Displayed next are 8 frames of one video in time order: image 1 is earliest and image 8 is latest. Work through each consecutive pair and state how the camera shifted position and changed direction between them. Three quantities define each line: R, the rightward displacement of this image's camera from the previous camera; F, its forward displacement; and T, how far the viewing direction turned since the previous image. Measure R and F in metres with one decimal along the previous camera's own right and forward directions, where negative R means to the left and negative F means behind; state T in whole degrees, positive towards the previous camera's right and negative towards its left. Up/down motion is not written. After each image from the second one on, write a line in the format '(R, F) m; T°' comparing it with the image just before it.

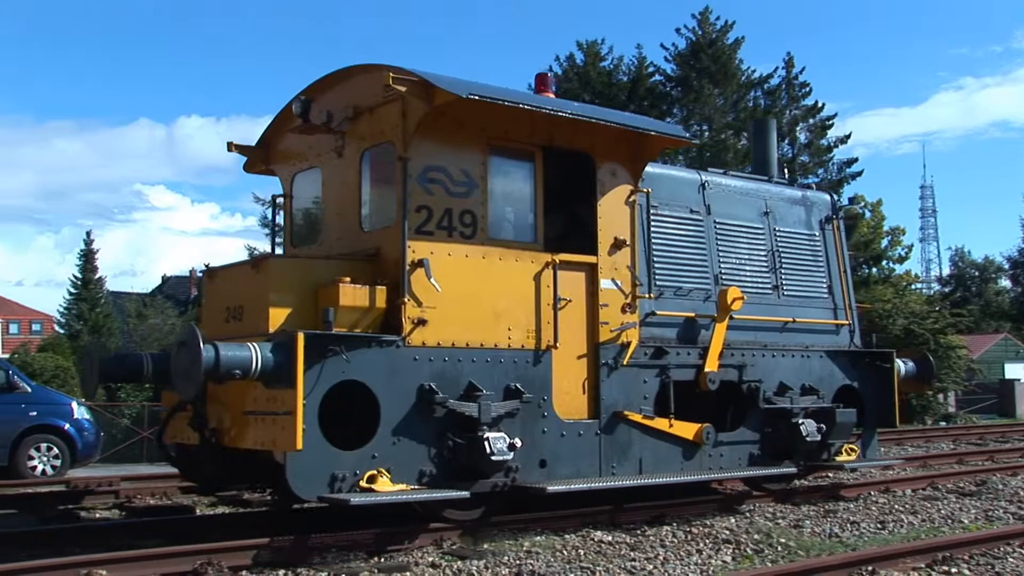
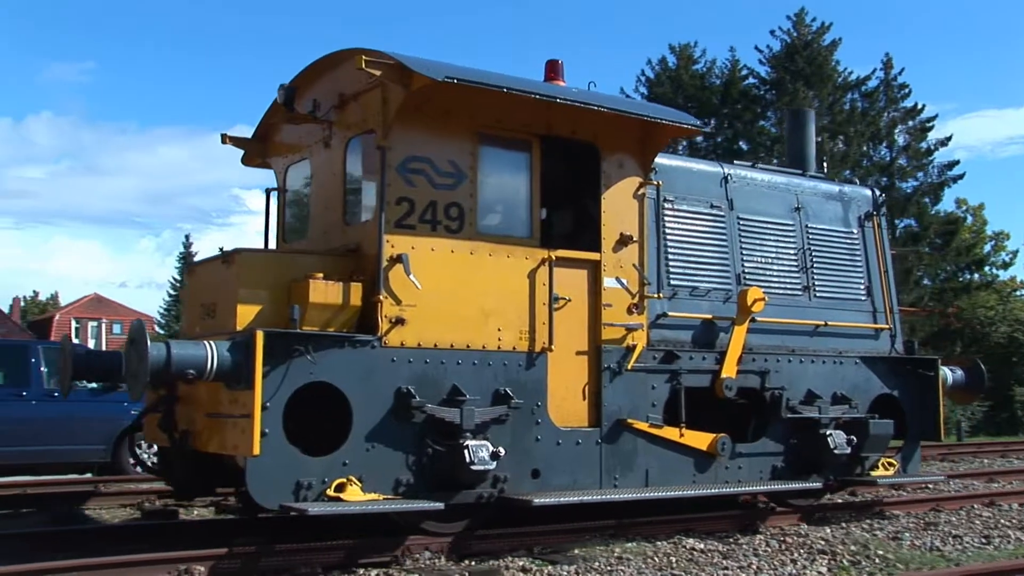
(+0.6, +0.5) m; -5°
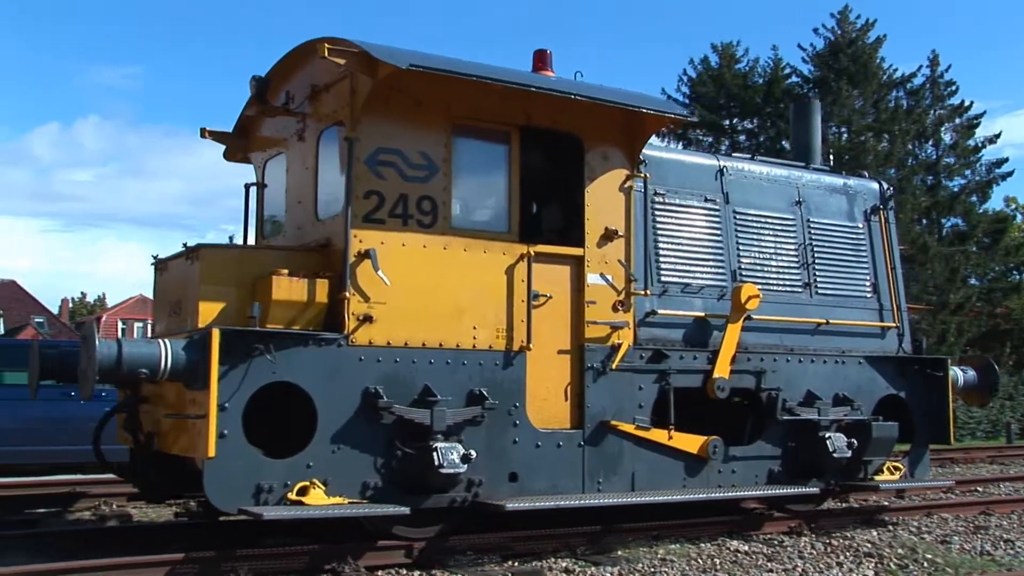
(+0.4, +0.3) m; -2°
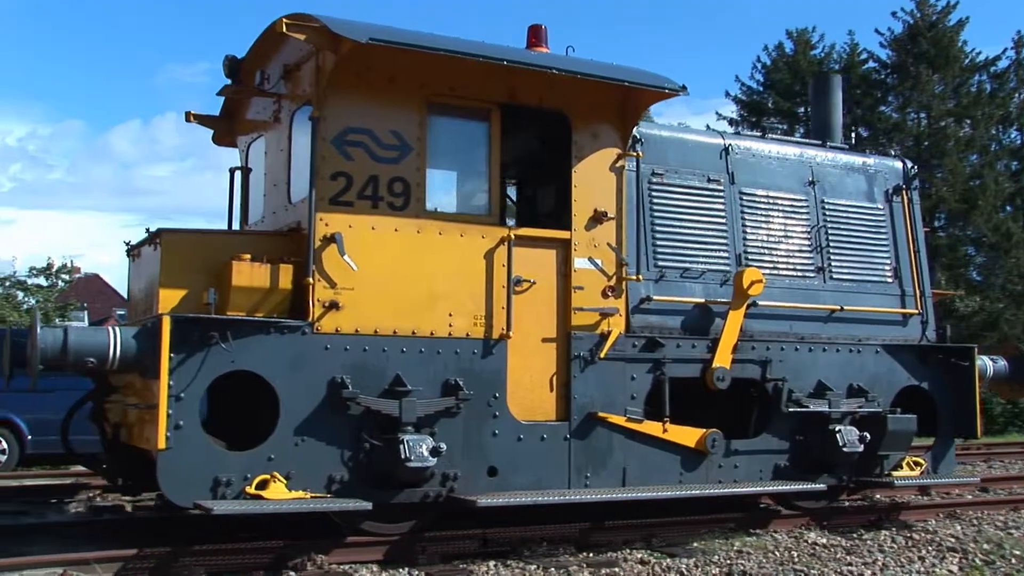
(+0.5, +0.3) m; -4°
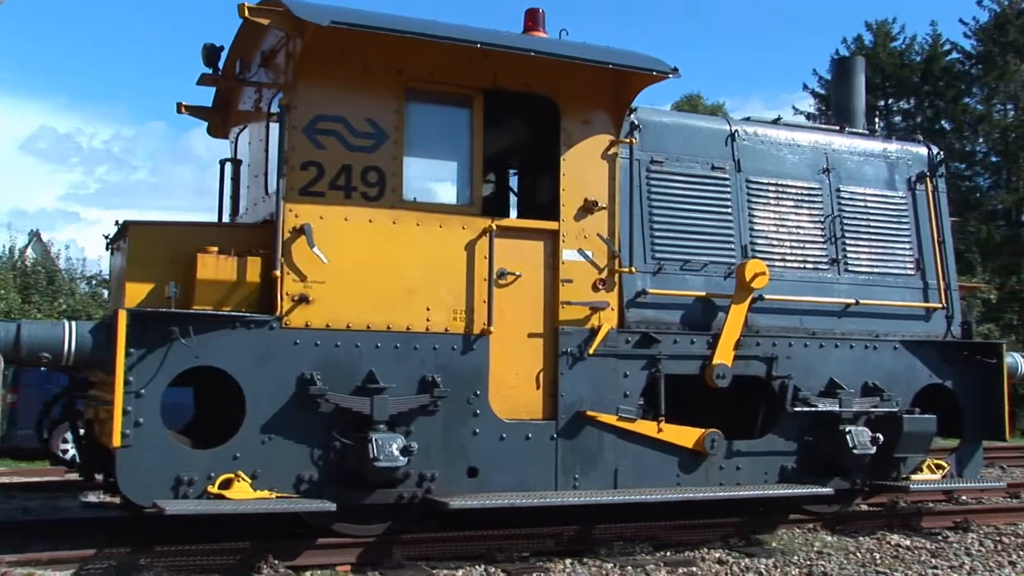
(+0.5, +0.3) m; -4°
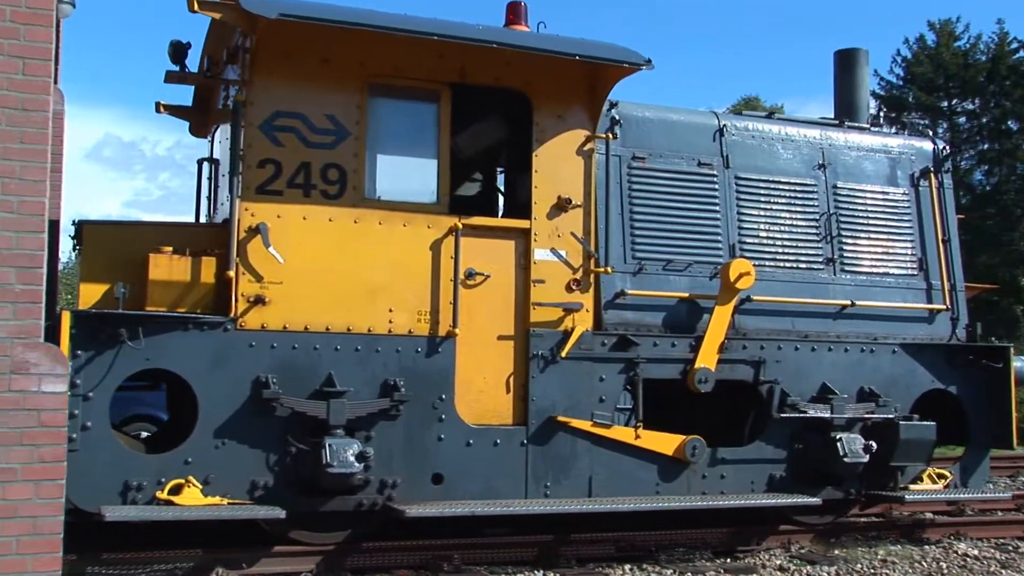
(+0.5, +0.2) m; -3°
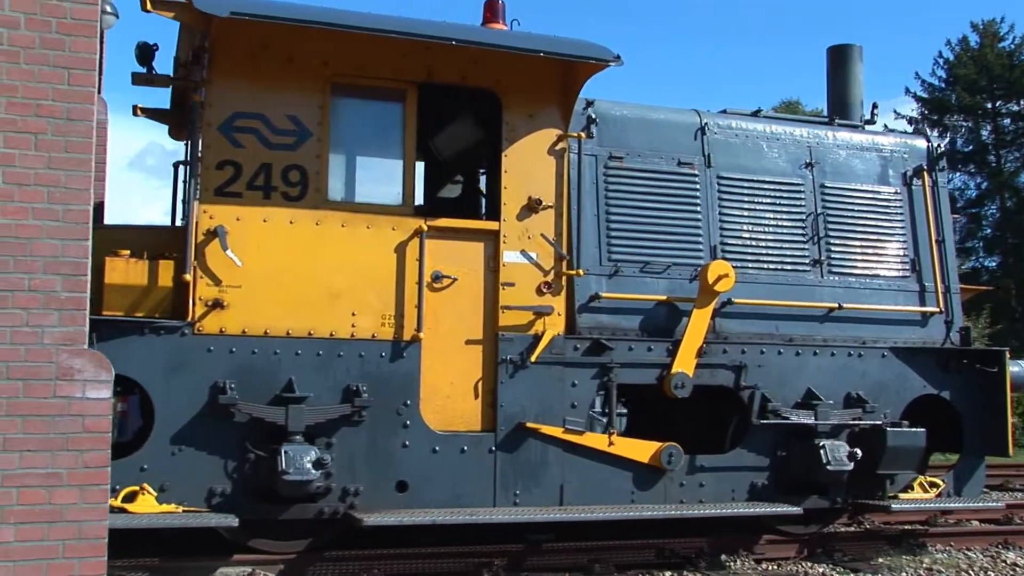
(+0.4, +0.2) m; -2°
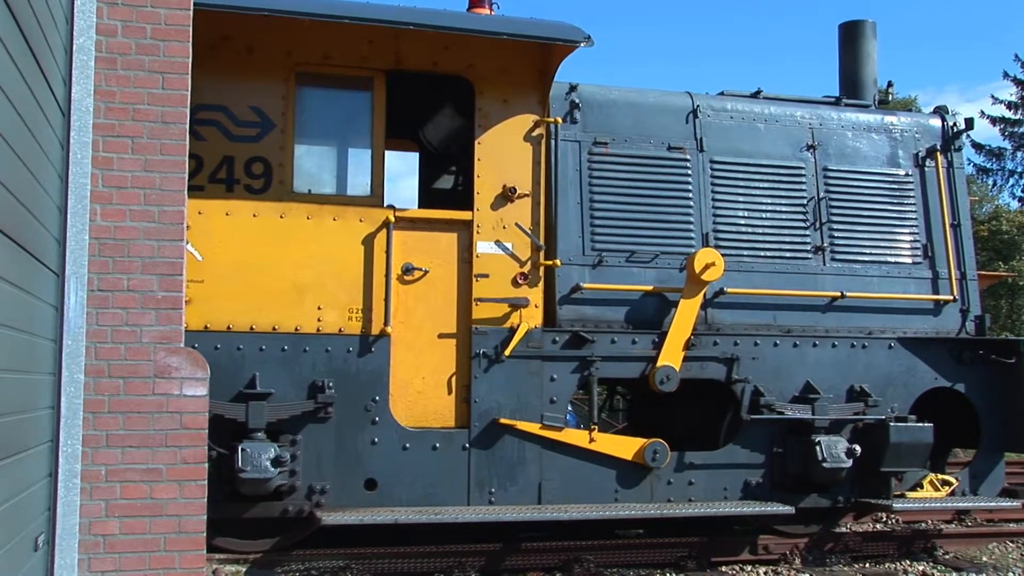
(+0.6, +0.2) m; -4°
